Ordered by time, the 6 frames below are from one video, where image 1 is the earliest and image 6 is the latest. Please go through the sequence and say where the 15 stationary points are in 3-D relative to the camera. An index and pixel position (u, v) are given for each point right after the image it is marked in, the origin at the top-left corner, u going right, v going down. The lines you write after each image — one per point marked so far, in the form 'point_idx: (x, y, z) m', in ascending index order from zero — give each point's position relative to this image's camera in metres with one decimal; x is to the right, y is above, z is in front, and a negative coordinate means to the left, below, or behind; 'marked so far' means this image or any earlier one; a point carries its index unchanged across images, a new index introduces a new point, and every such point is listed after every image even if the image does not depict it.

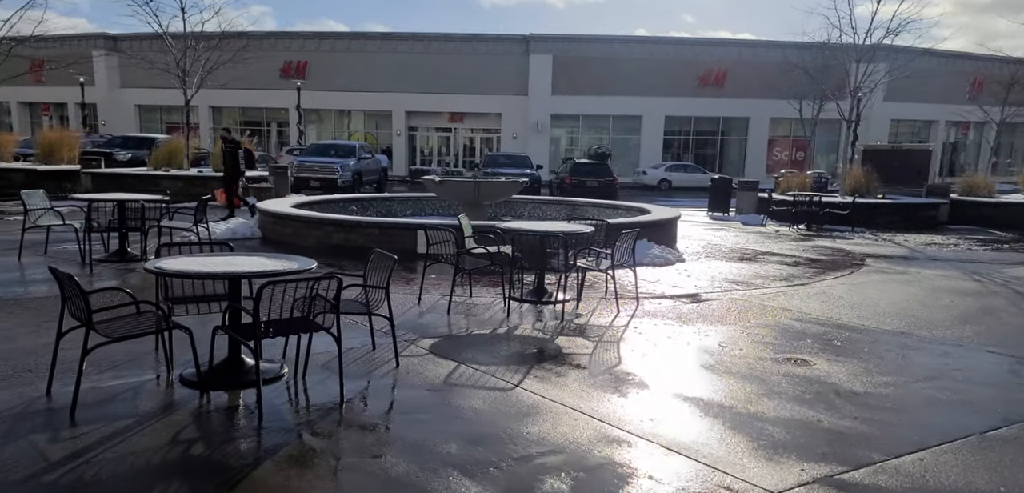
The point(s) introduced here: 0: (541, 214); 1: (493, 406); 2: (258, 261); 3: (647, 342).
0: (+0.6, +0.7, +15.4) m
1: (-0.1, -1.0, +4.4) m
2: (-1.7, -0.1, +4.7) m
3: (+1.1, -0.8, +6.0) m
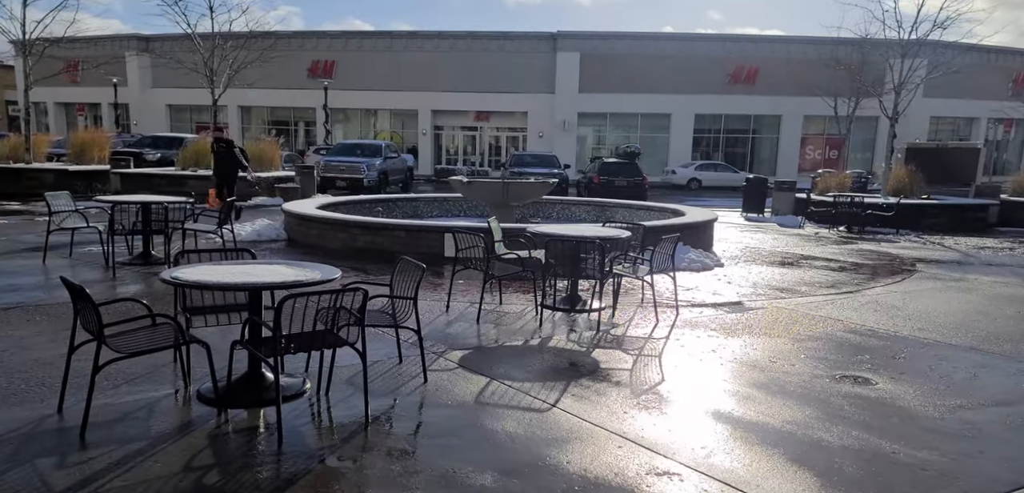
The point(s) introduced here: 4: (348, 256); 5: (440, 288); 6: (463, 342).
0: (+1.2, +0.7, +15.1) m
1: (+0.1, -1.0, +4.0) m
2: (-1.4, -0.1, +4.5) m
3: (+1.4, -0.9, +5.6) m
4: (-2.2, -0.1, +9.7) m
5: (-0.8, -0.4, +7.8) m
6: (-0.4, -0.8, +5.8) m
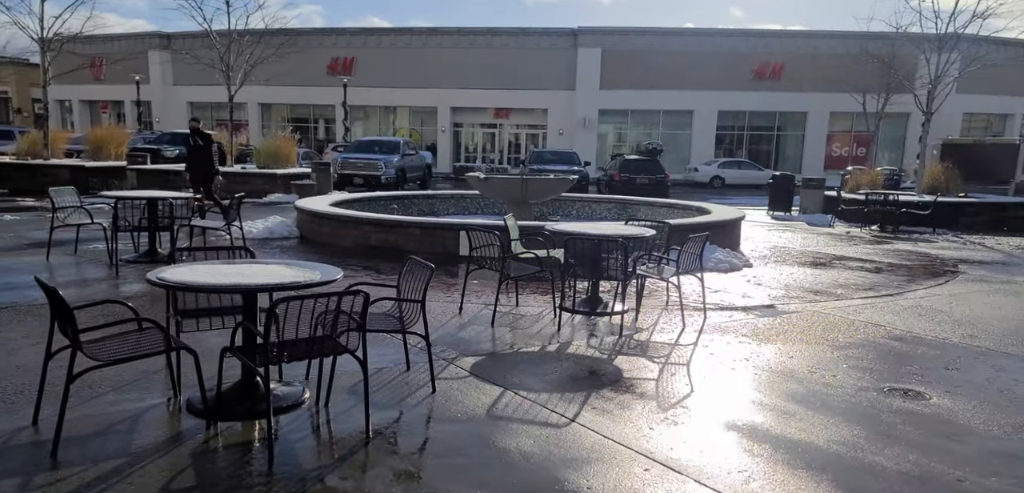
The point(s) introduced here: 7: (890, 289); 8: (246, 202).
0: (+1.6, +0.7, +14.6) m
1: (+0.2, -1.0, +3.7) m
2: (-1.4, -0.1, +4.1) m
3: (+1.5, -0.9, +5.2) m
4: (-2.0, -0.1, +9.4) m
5: (-0.6, -0.4, +7.4) m
6: (-0.3, -0.8, +5.5) m
7: (+4.0, -0.5, +7.7) m
8: (-5.9, +1.0, +15.9) m
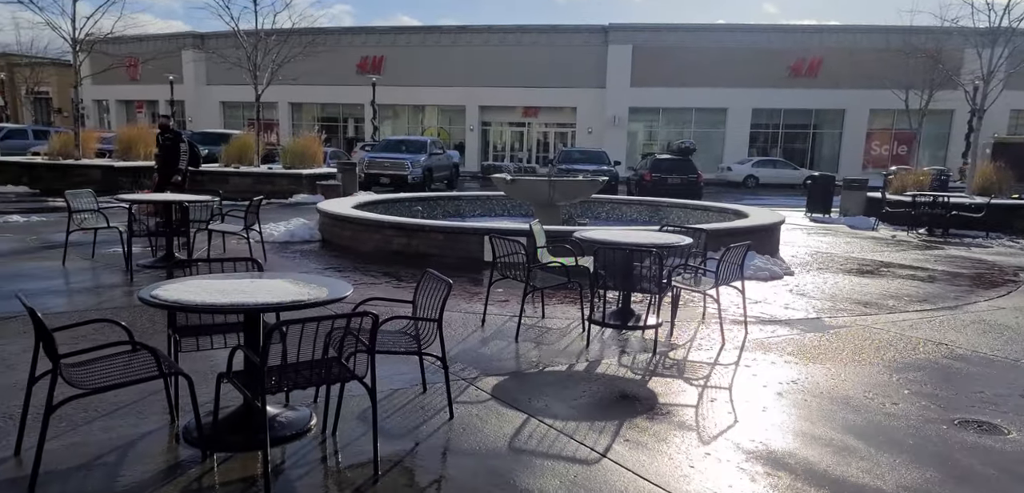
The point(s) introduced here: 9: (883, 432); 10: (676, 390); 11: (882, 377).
0: (+2.1, +0.6, +14.2) m
1: (+0.3, -1.1, +3.3) m
2: (-1.2, -0.2, +3.8) m
3: (+1.7, -0.9, +4.7) m
4: (-1.6, -0.2, +9.1) m
5: (-0.3, -0.5, +7.1) m
6: (-0.1, -0.8, +5.1) m
7: (+4.3, -0.5, +7.2) m
8: (-5.3, +1.0, +15.8) m
9: (+2.0, -1.0, +3.9) m
10: (+1.1, -0.9, +4.7) m
11: (+2.6, -0.9, +5.0) m
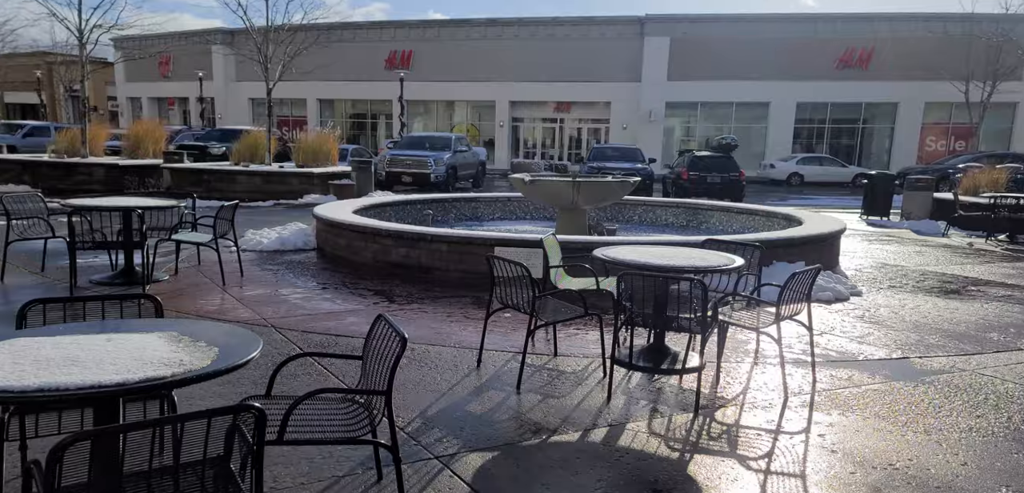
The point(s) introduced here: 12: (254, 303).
0: (+2.6, +0.5, +12.8) m
1: (+0.2, -1.3, +2.0) m
2: (-1.3, -0.4, +2.6) m
3: (+1.6, -1.1, +3.4) m
4: (-1.5, -0.3, +7.9) m
5: (-0.3, -0.6, +5.8) m
6: (-0.1, -1.0, +3.8) m
7: (+4.4, -0.7, +5.7) m
8: (-4.8, +0.9, +14.7) m
9: (+1.9, -1.2, +2.6) m
10: (+1.0, -1.1, +3.4) m
11: (+2.5, -1.1, +3.6) m
12: (-2.3, -0.5, +6.3) m
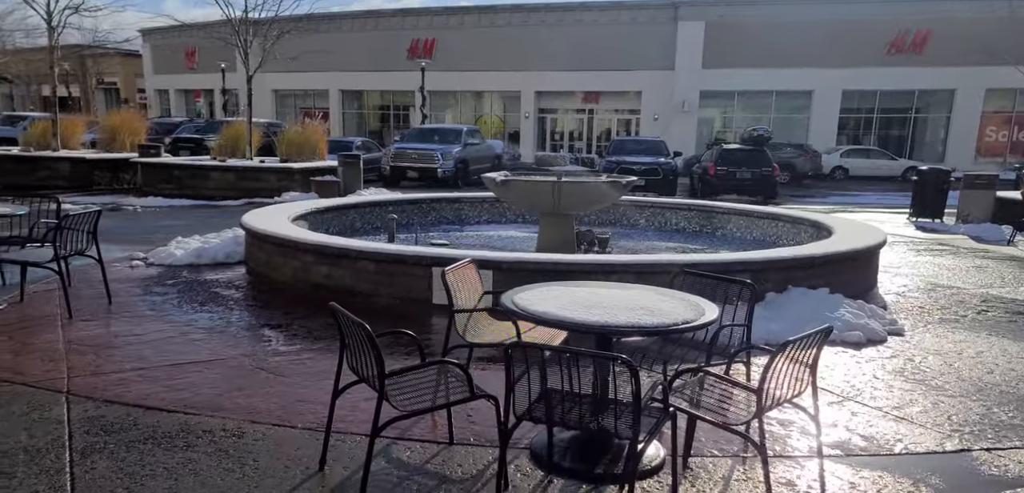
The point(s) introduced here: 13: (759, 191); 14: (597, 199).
0: (+2.3, +0.4, +11.1) m
1: (-0.7, -1.5, +0.4) m
2: (-2.1, -0.6, +1.1) m
3: (+0.9, -1.3, +1.7) m
4: (-2.0, -0.5, +6.4) m
5: (-0.9, -0.8, +4.3) m
6: (-0.9, -1.2, +2.3) m
7: (+3.8, -0.9, +3.9) m
8: (-4.9, +0.8, +13.4) m
9: (+1.2, -1.4, +0.9) m
10: (+0.3, -1.3, +1.8) m
11: (+1.8, -1.3, +1.9) m
12: (-2.8, -0.7, +4.9) m
13: (+6.1, +1.4, +17.8) m
14: (+1.1, +0.6, +8.7) m
